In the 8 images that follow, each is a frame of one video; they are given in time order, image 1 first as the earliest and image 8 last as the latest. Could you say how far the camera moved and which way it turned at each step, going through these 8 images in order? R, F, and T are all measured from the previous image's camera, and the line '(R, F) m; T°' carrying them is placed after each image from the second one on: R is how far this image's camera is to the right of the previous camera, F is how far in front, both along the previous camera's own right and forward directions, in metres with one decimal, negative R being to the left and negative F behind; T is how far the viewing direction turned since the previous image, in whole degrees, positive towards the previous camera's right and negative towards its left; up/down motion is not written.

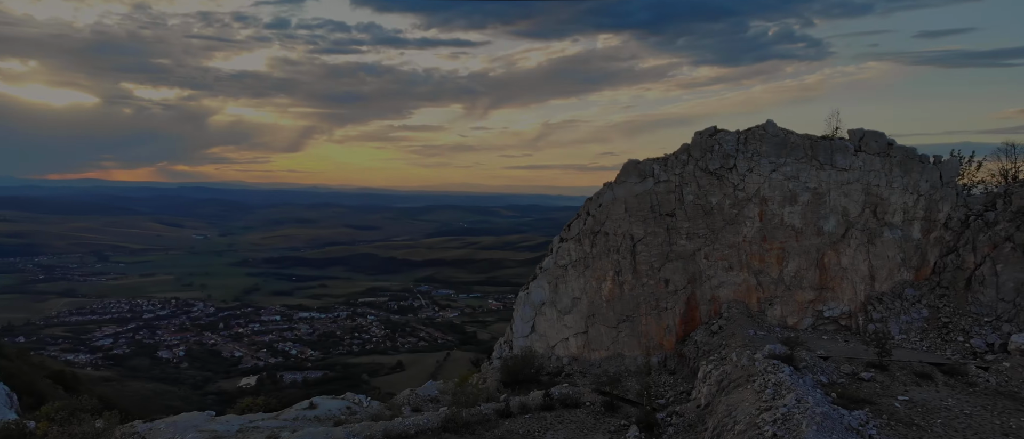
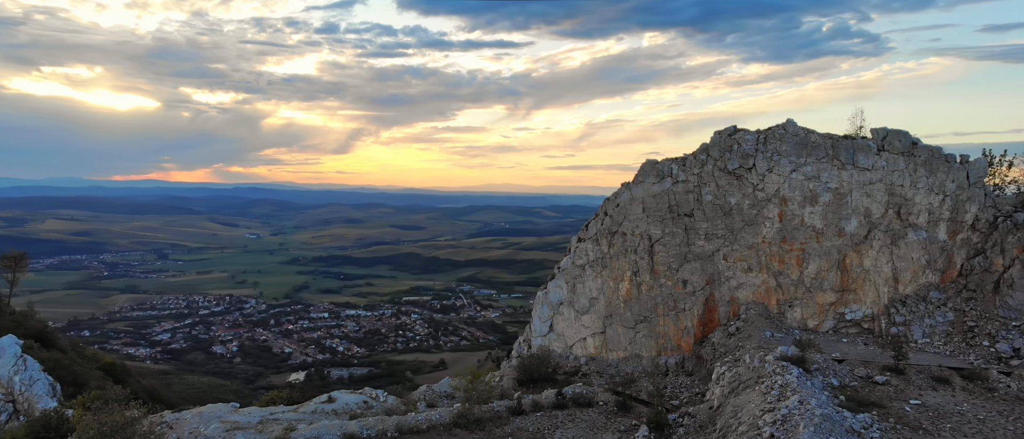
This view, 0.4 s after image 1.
(+1.1, -0.3) m; -4°
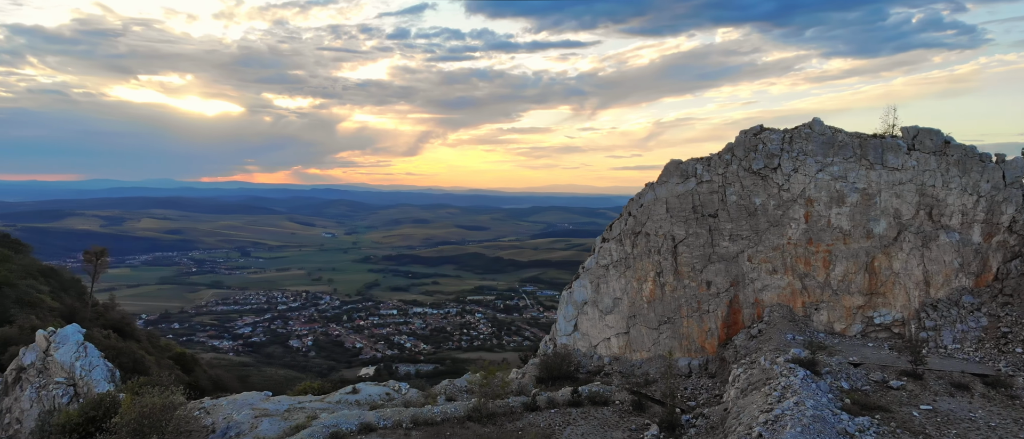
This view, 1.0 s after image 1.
(+1.8, -0.5) m; -6°
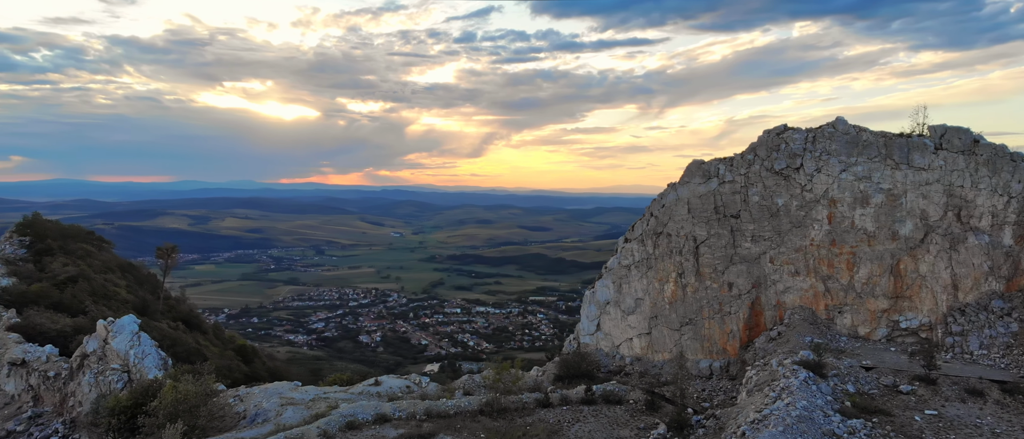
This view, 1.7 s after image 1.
(+1.8, -0.5) m; -6°
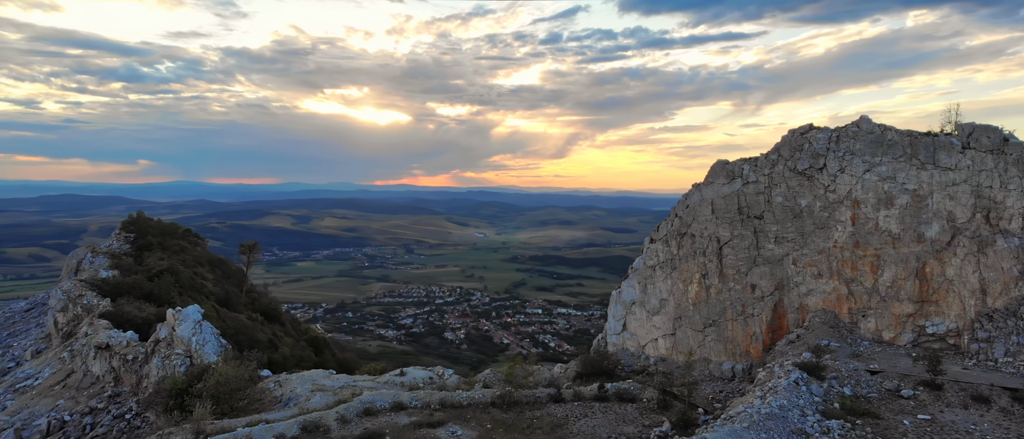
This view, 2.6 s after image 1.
(+2.7, -0.7) m; -8°
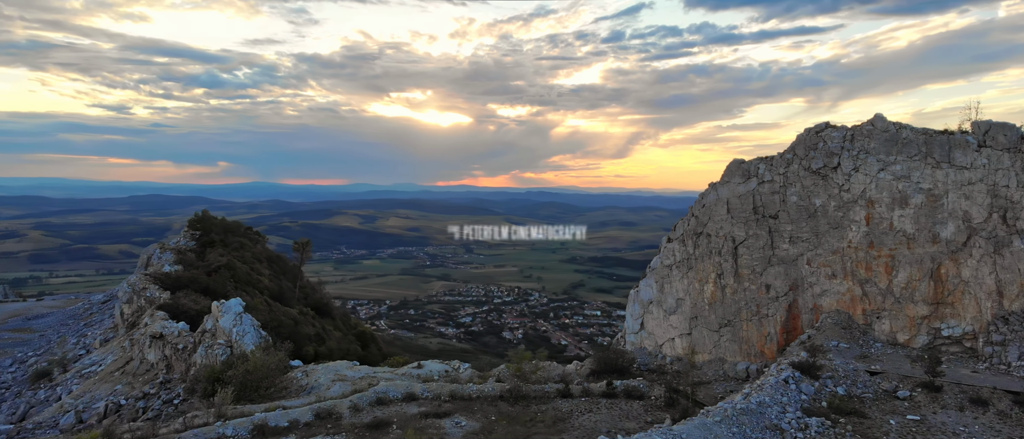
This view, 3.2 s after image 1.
(+2.0, -0.6) m; -5°
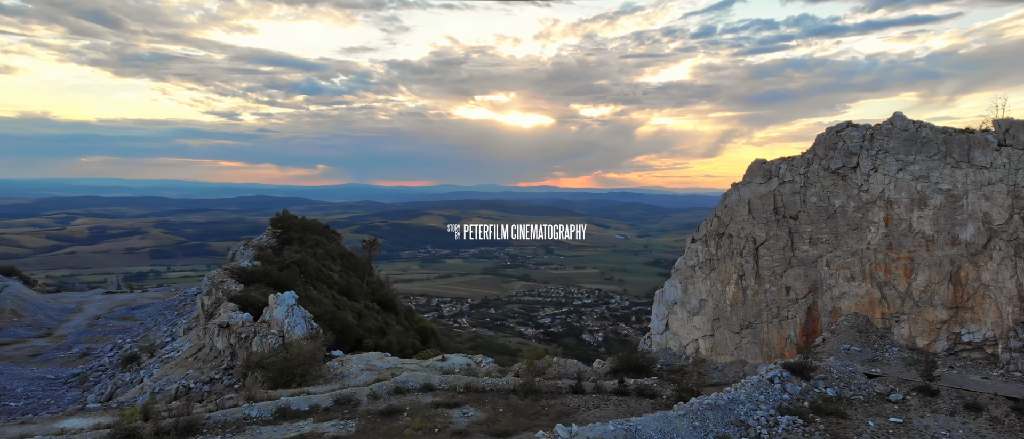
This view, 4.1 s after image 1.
(+2.8, -0.7) m; -7°
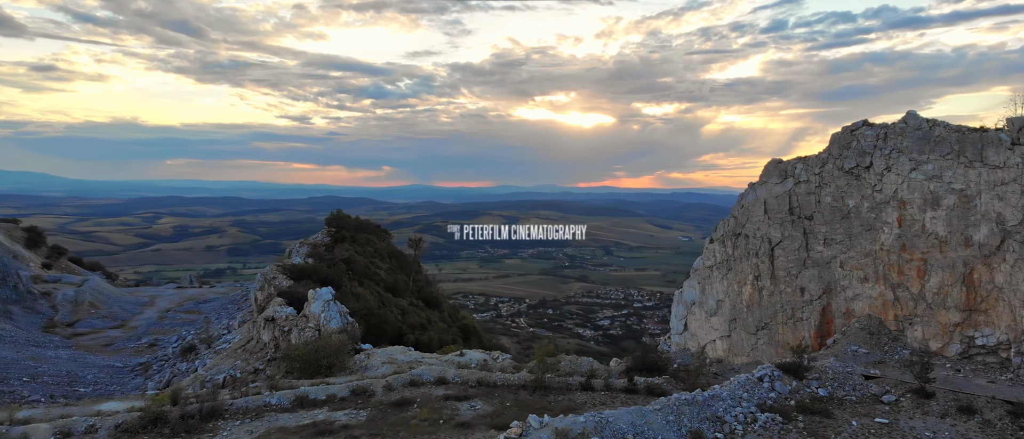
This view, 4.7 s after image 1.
(+2.0, -0.5) m; -5°
